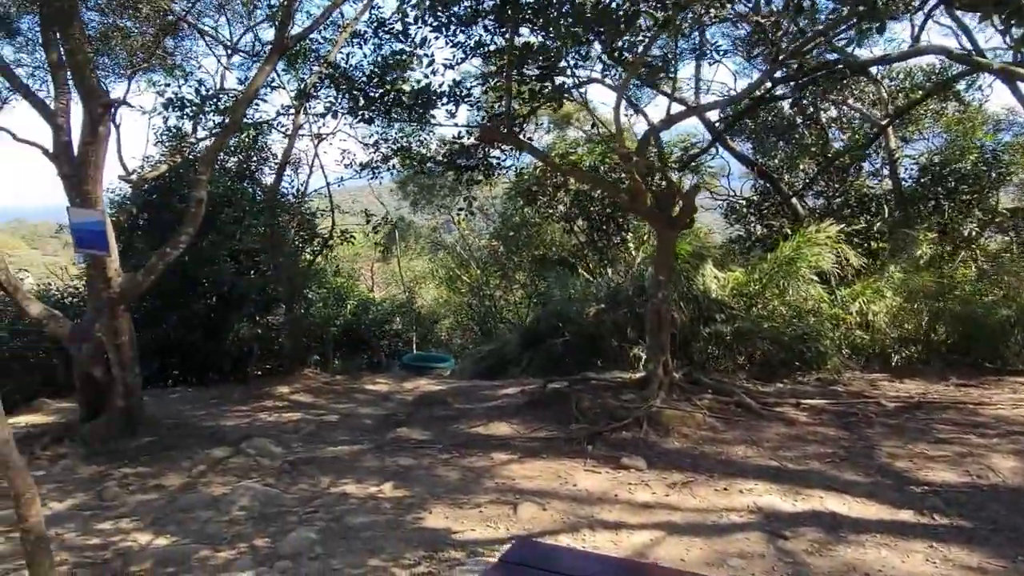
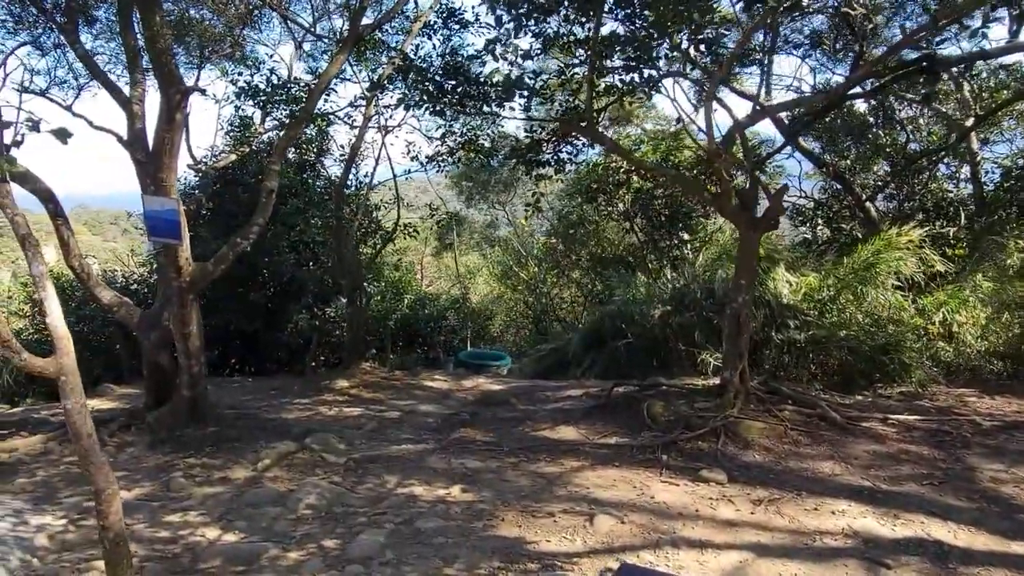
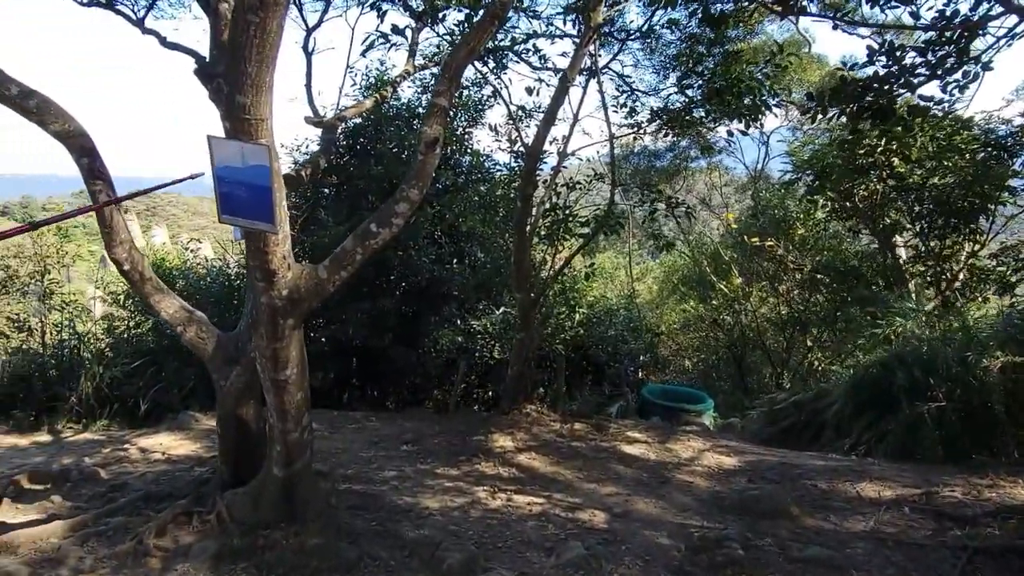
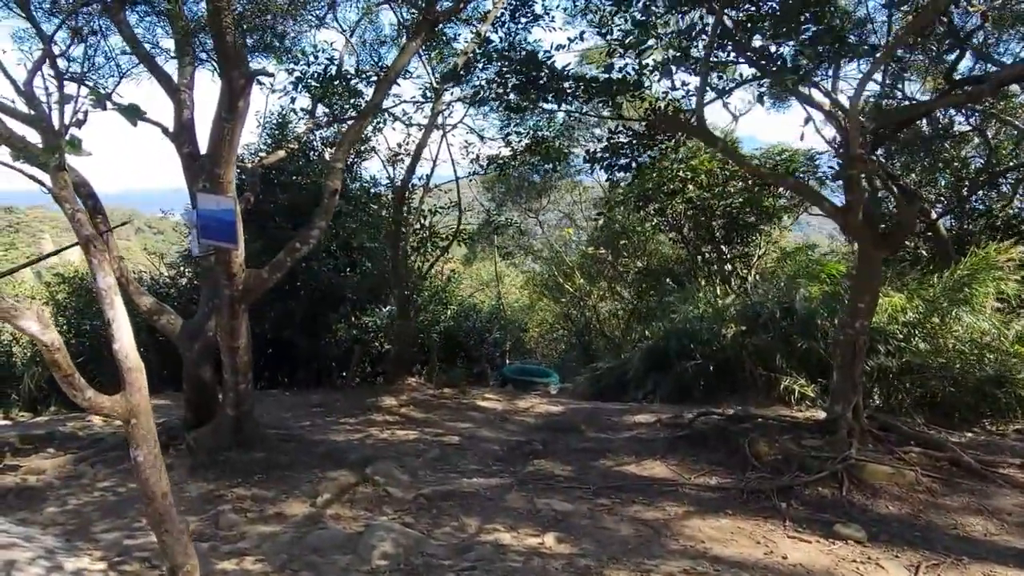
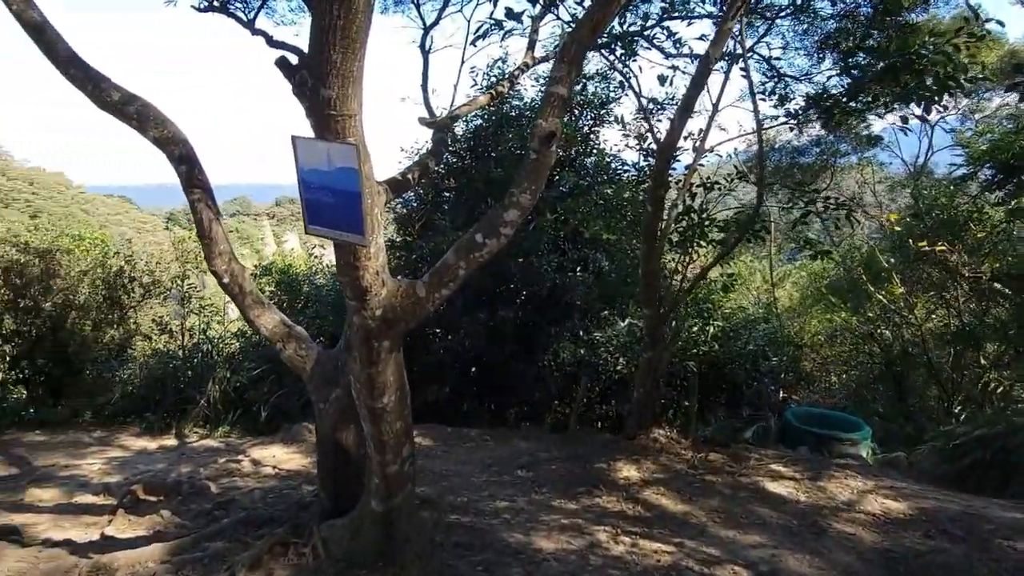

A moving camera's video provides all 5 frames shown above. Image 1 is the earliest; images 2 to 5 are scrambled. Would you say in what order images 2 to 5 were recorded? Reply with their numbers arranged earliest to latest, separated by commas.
2, 4, 3, 5
